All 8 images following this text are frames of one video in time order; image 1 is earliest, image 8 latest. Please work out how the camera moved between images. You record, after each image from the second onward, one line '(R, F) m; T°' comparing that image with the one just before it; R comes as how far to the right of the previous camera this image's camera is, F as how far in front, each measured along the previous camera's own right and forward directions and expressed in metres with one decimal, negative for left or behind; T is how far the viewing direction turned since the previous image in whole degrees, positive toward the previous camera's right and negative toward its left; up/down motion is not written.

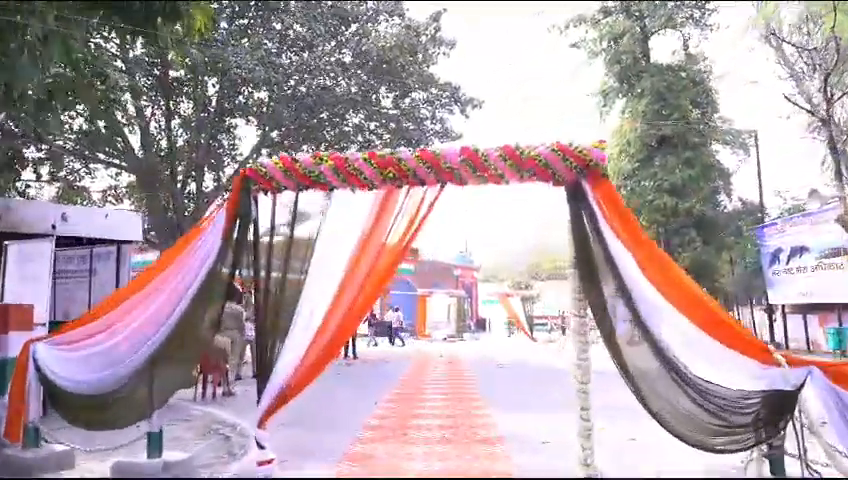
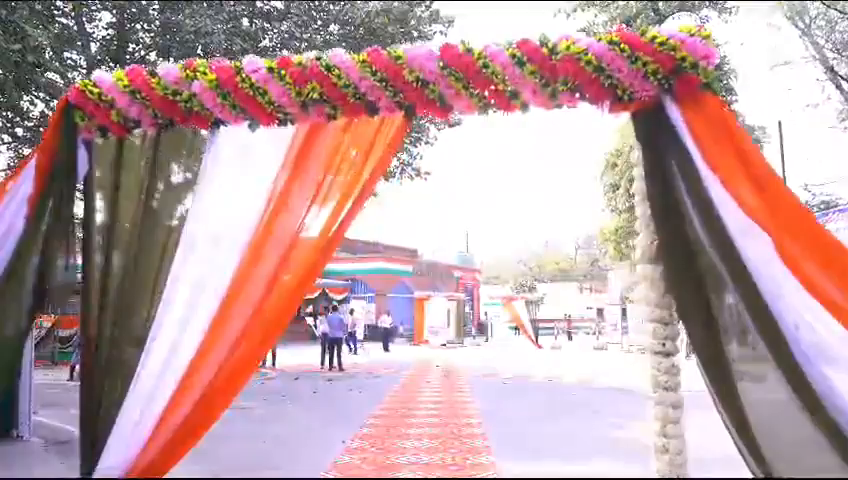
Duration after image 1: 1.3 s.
(+0.2, +1.7) m; 0°
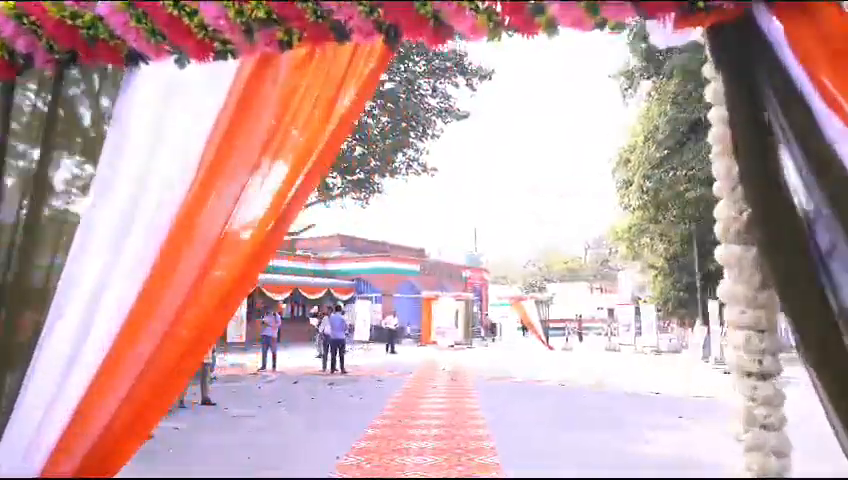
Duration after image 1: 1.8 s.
(0.0, +0.6) m; -1°
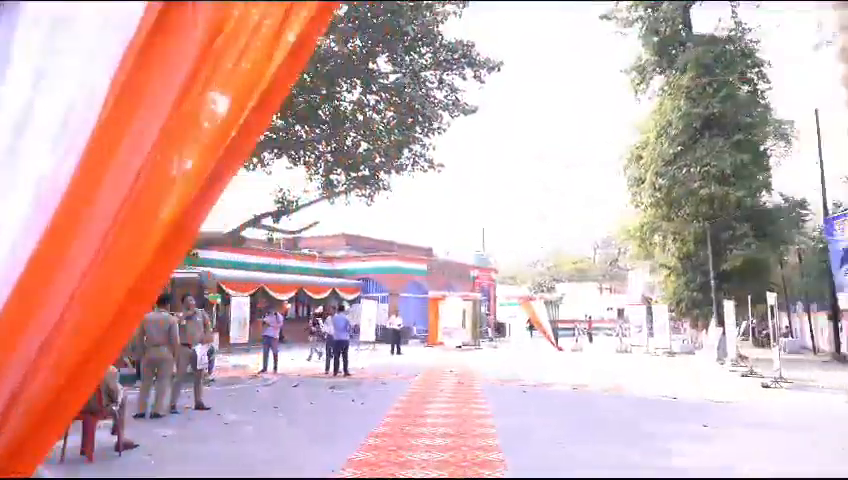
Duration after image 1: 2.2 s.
(0.0, +0.5) m; -1°
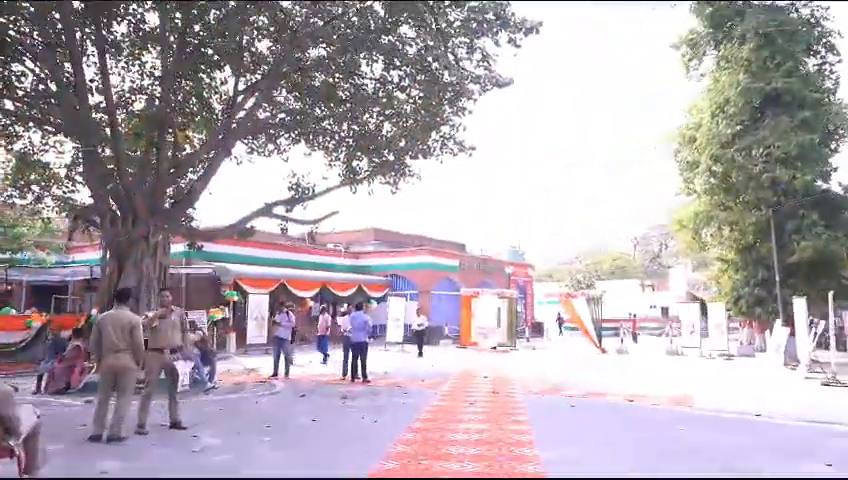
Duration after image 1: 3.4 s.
(+0.1, +1.6) m; -3°
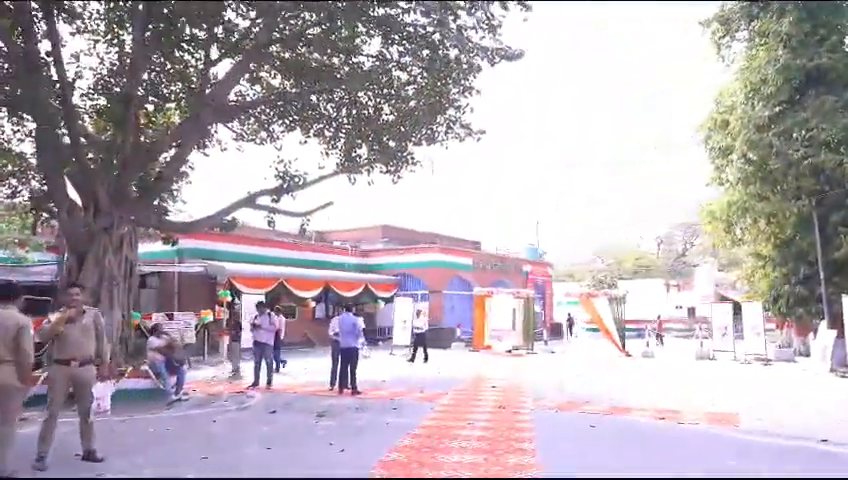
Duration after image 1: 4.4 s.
(+0.3, +1.5) m; -2°
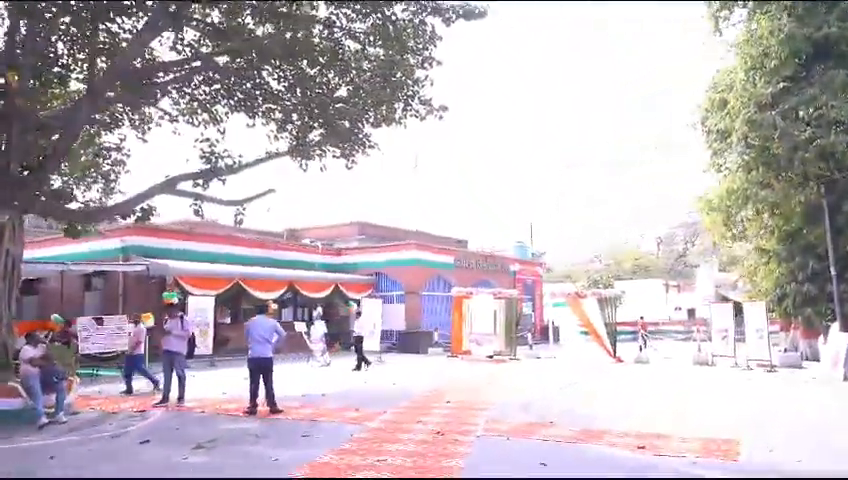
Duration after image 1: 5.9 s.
(+0.8, +1.7) m; 0°
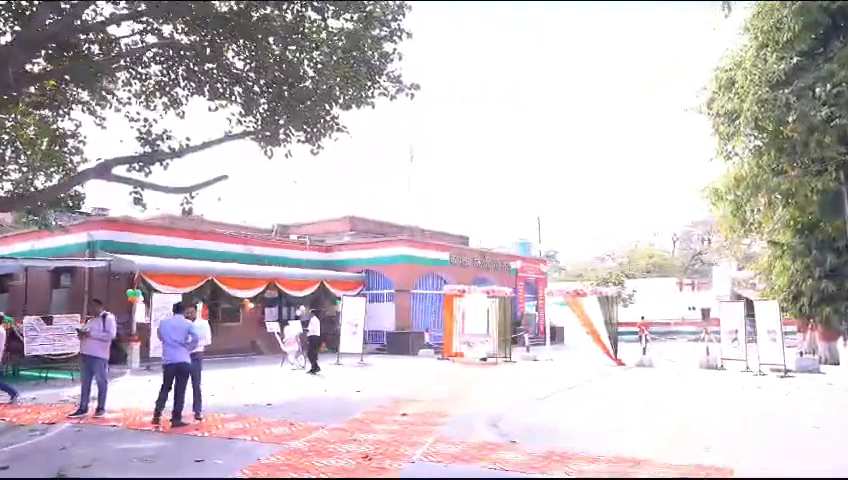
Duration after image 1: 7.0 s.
(+0.8, +1.2) m; -1°
